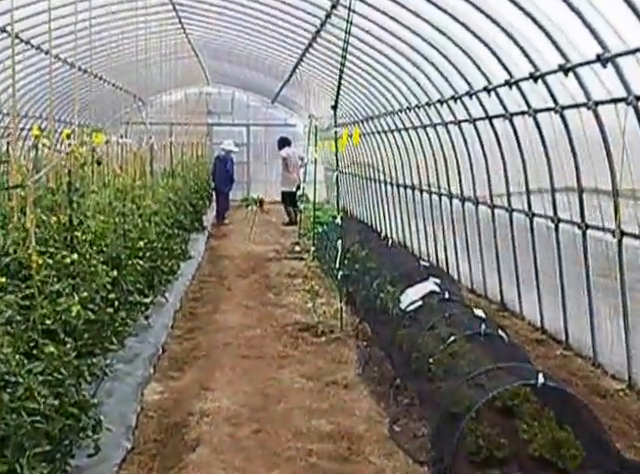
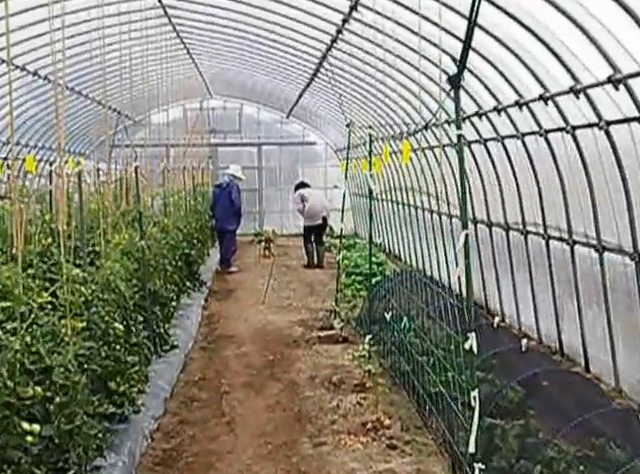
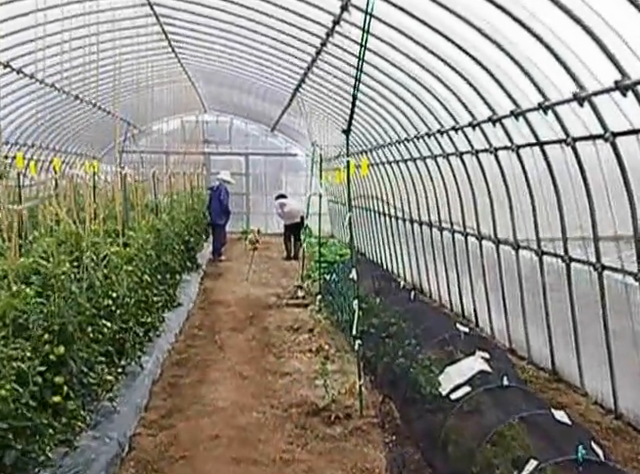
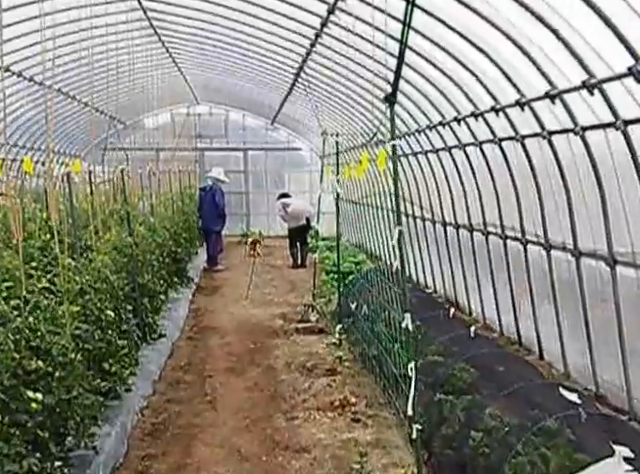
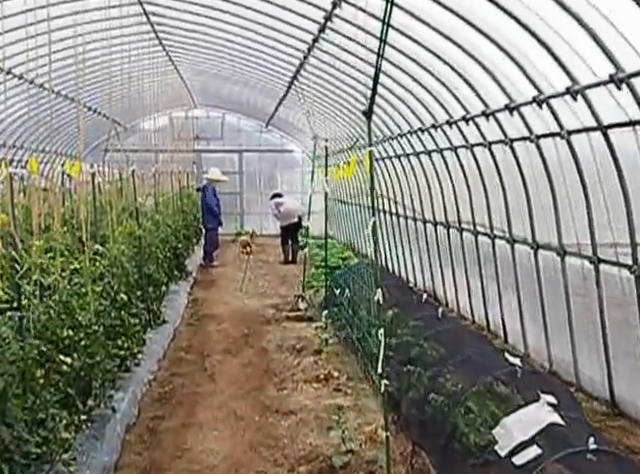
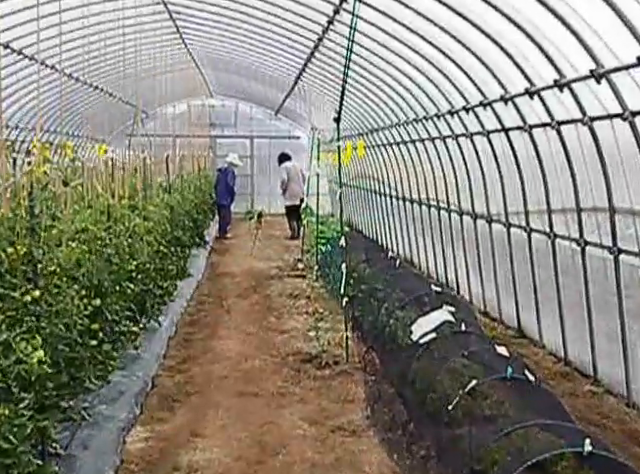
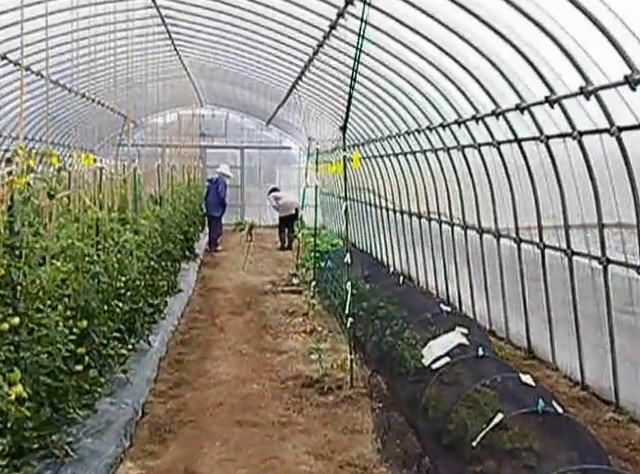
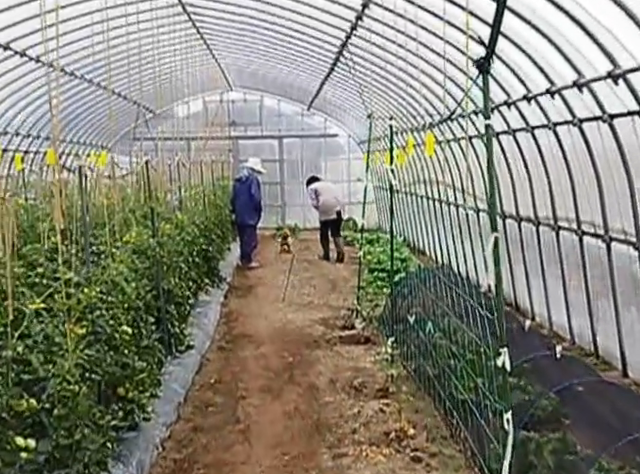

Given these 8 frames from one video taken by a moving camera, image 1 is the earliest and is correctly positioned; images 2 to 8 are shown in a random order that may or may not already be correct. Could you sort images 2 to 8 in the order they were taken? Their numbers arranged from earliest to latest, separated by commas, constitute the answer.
6, 7, 3, 5, 4, 2, 8
